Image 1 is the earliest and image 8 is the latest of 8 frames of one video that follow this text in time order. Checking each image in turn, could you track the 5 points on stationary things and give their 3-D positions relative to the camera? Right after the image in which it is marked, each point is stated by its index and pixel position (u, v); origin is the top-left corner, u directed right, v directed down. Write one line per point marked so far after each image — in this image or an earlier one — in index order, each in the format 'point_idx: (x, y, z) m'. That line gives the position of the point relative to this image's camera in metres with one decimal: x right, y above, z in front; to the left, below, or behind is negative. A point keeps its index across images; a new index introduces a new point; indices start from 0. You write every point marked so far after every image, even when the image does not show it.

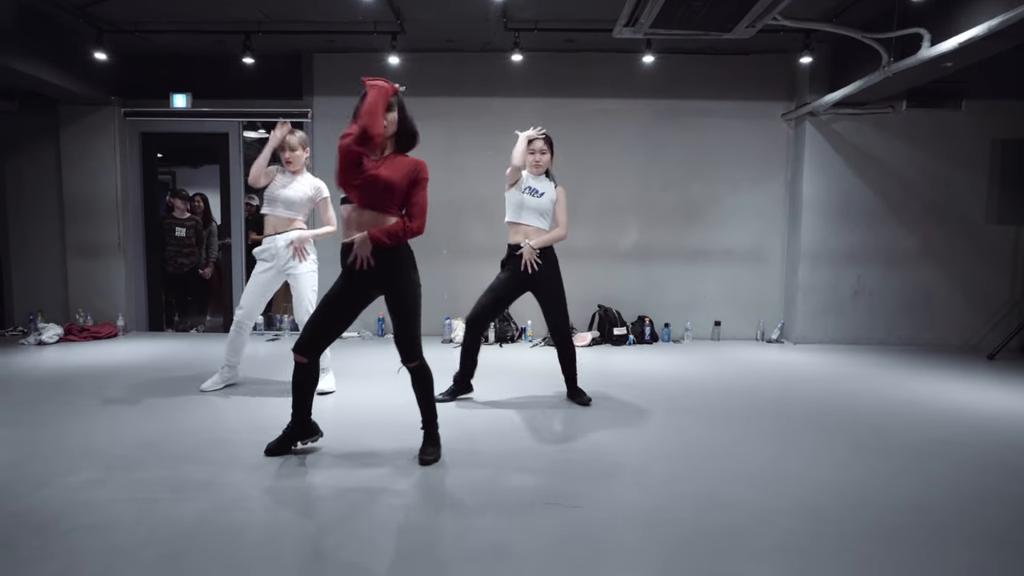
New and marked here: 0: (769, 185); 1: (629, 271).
0: (+2.4, +1.0, +5.5) m
1: (+1.1, +0.2, +5.6) m
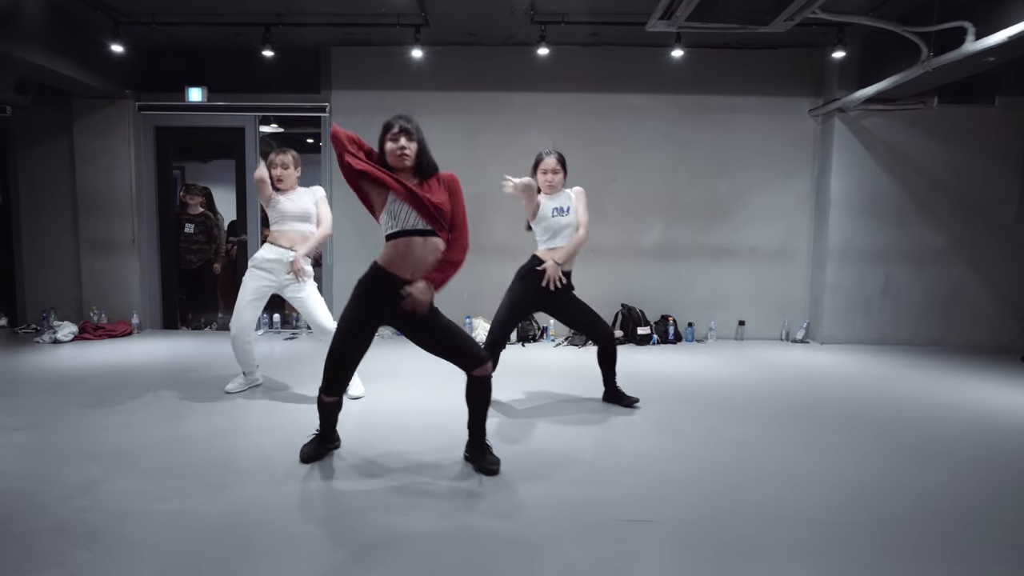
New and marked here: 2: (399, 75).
0: (+2.6, +1.0, +5.4) m
1: (+1.3, +0.2, +5.5) m
2: (-1.0, +2.0, +5.3) m
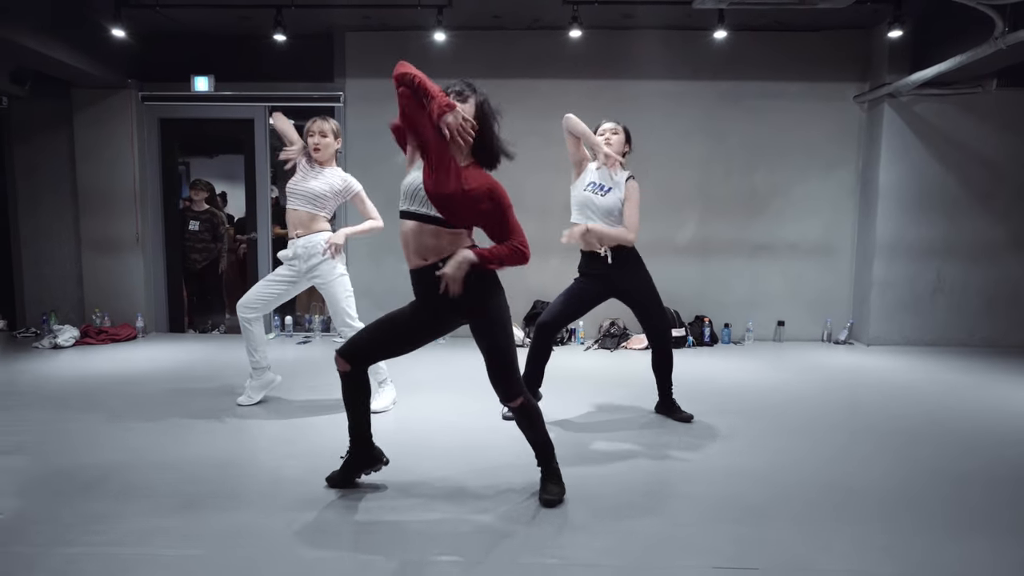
0: (+2.9, +1.0, +5.1) m
1: (+1.6, +0.2, +5.2) m
2: (-0.8, +2.0, +5.0) m
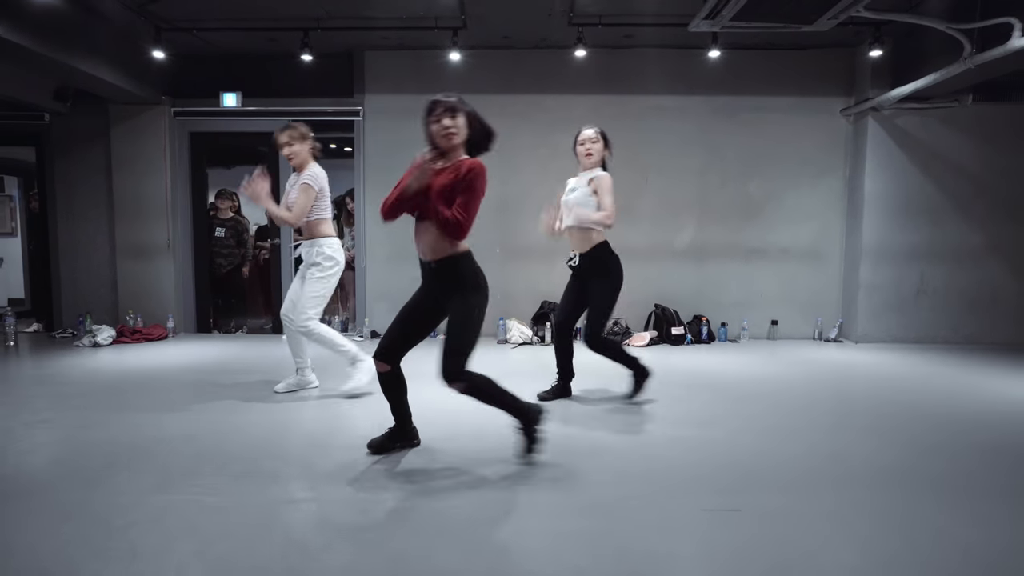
0: (+3.0, +1.0, +5.4) m
1: (+1.6, +0.2, +5.5) m
2: (-0.7, +2.0, +5.4) m
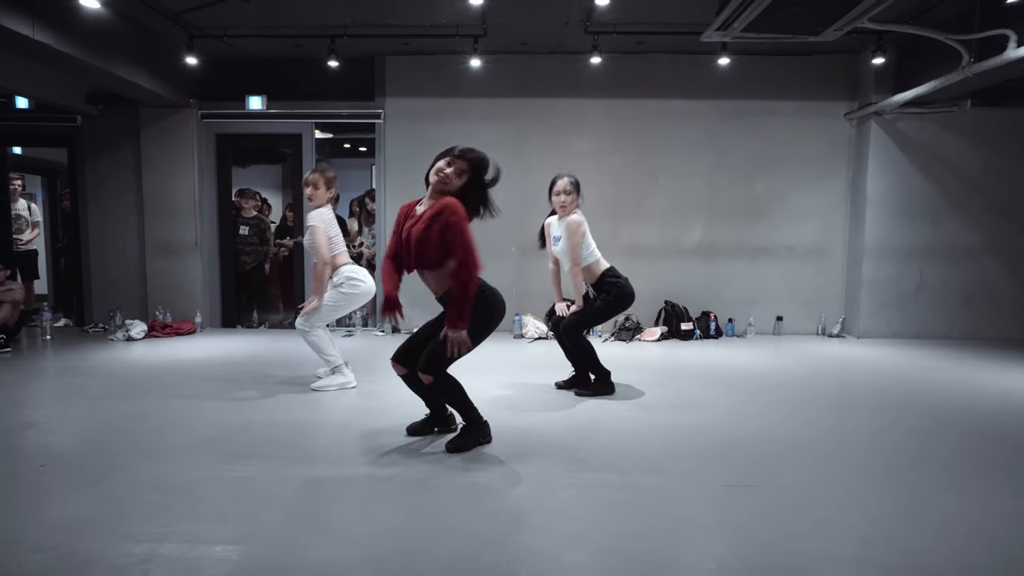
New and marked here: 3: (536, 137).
0: (+3.1, +1.0, +5.6) m
1: (+1.8, +0.2, +5.7) m
2: (-0.6, +2.0, +5.6) m
3: (+0.2, +1.5, +5.6) m
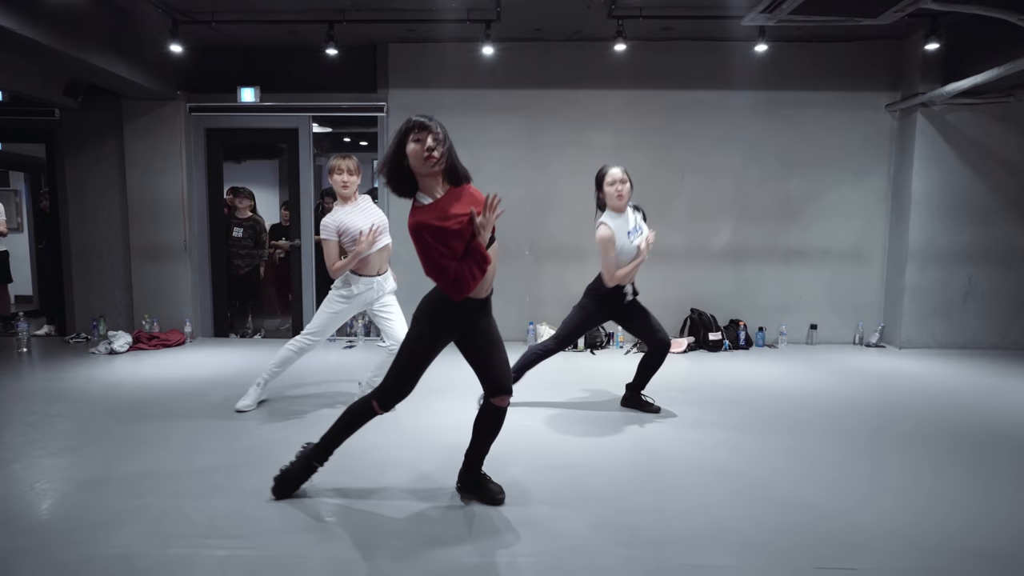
0: (+3.2, +1.0, +5.2) m
1: (+1.9, +0.1, +5.3) m
2: (-0.5, +1.9, +5.1) m
3: (+0.4, +1.4, +5.2) m
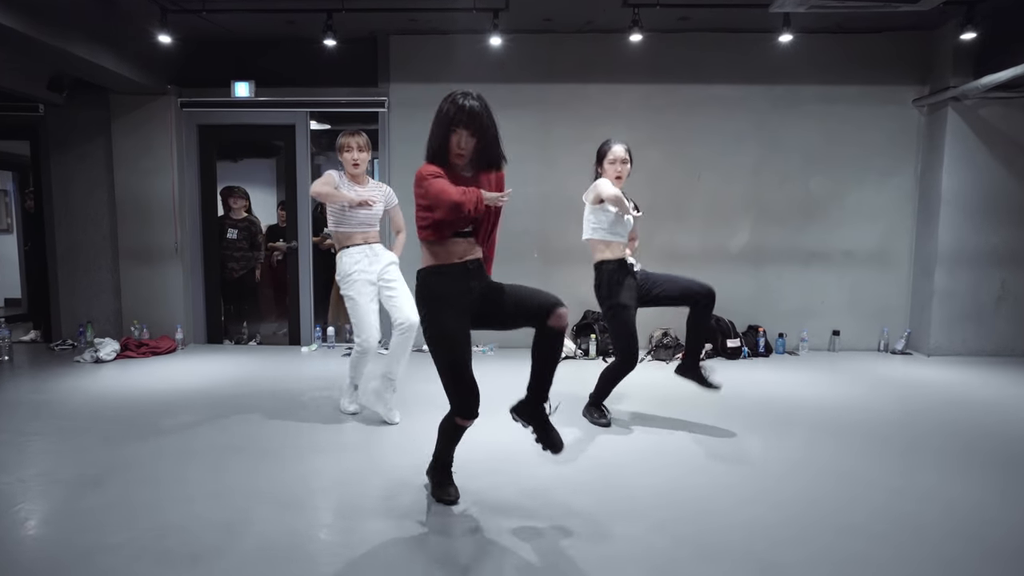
0: (+3.3, +0.9, +4.9) m
1: (+2.0, +0.1, +5.0) m
2: (-0.4, +1.9, +4.9) m
3: (+0.4, +1.4, +4.9) m
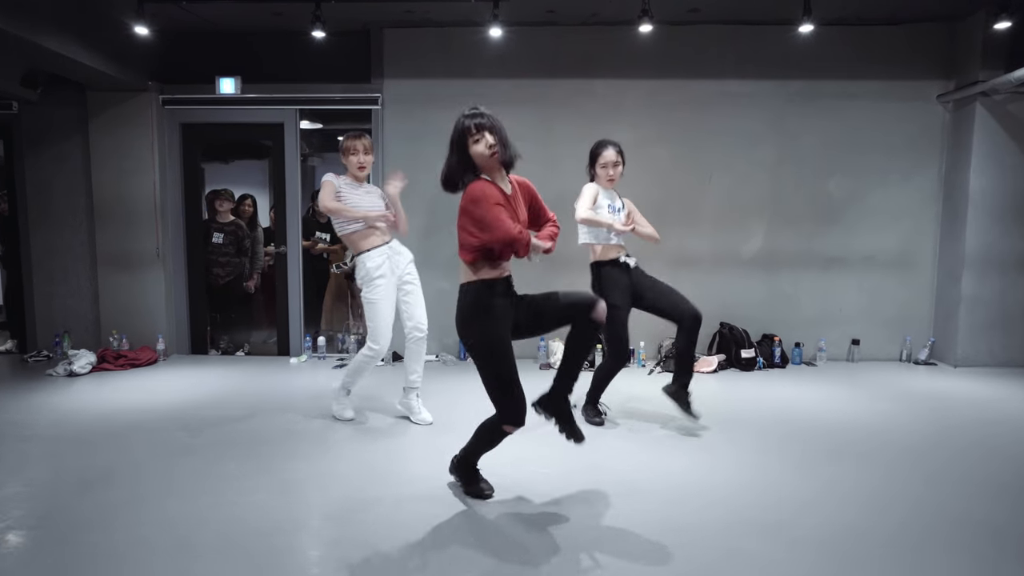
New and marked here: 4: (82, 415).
0: (+3.3, +0.9, +4.7) m
1: (+2.0, 0.0, +4.8) m
2: (-0.4, +1.8, +4.6) m
3: (+0.4, +1.3, +4.6) m
4: (-2.7, -0.8, +3.6) m
